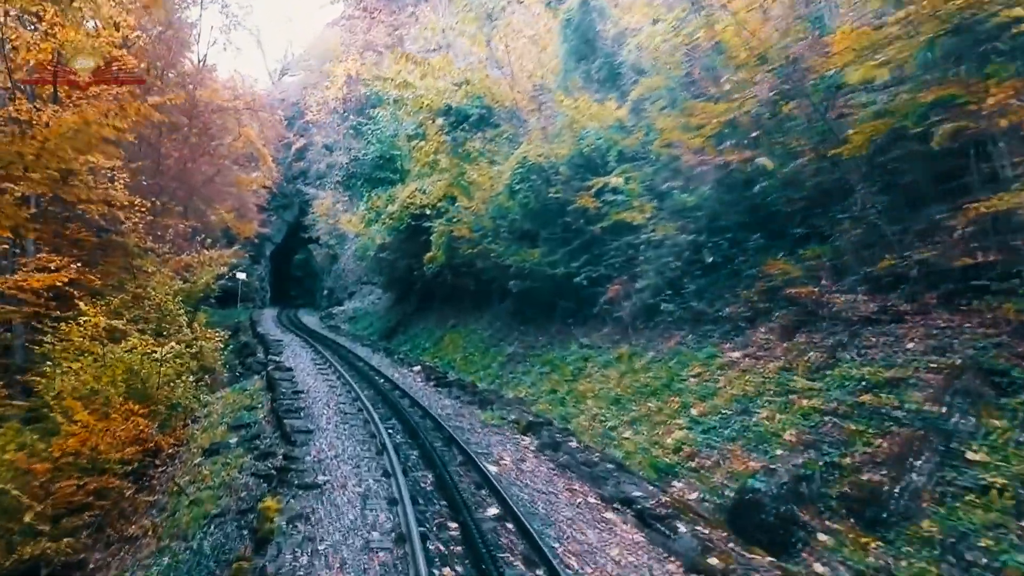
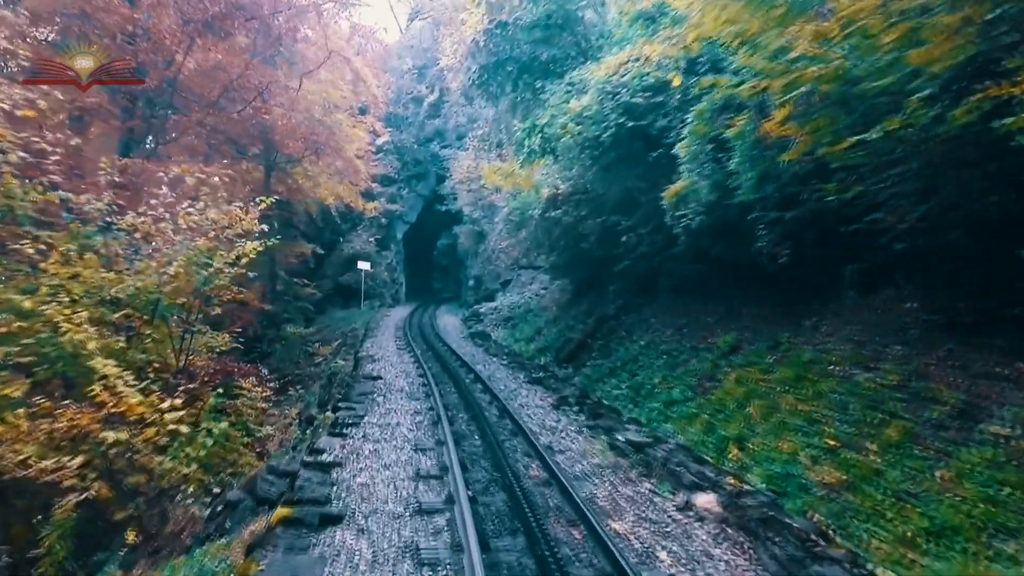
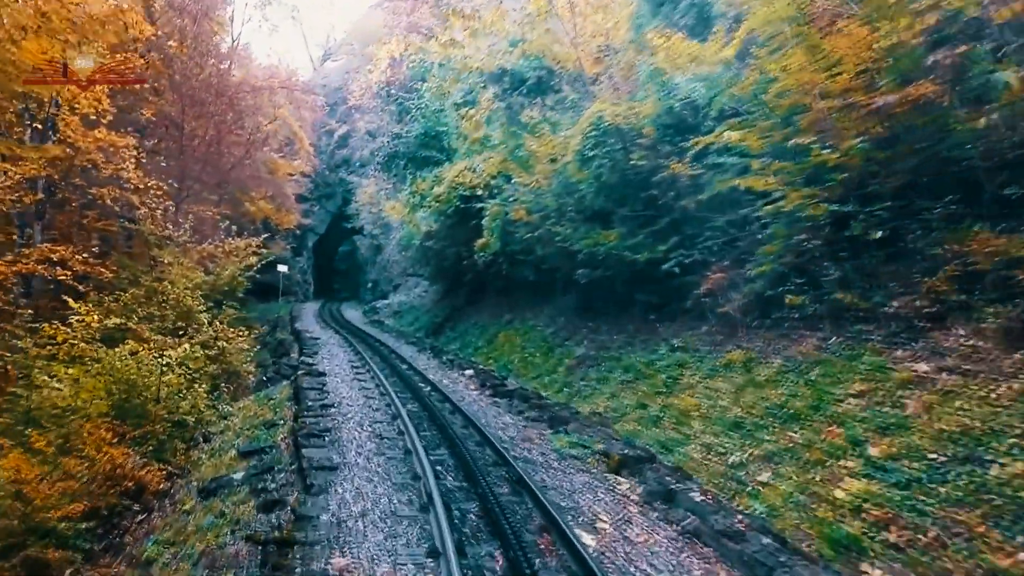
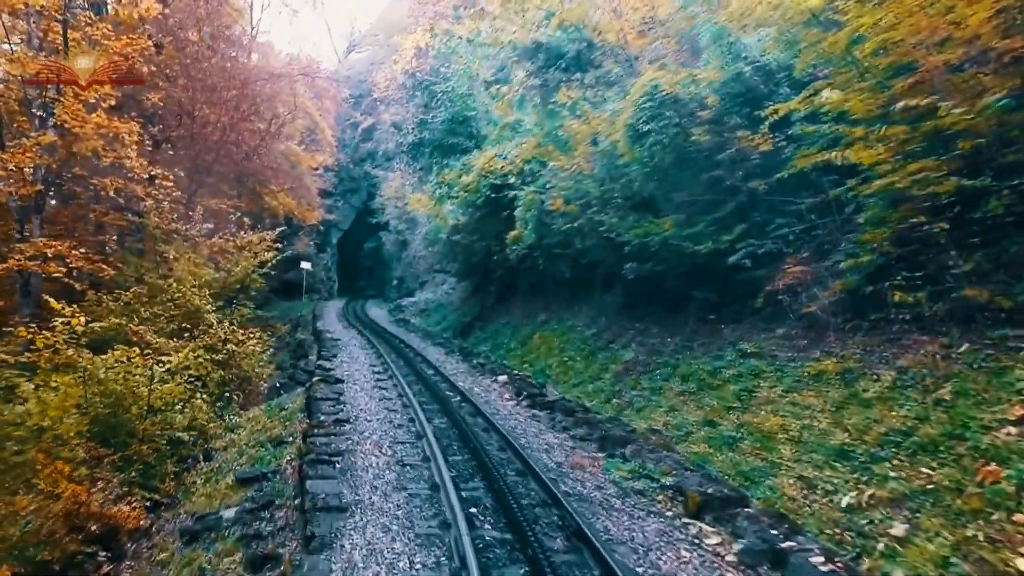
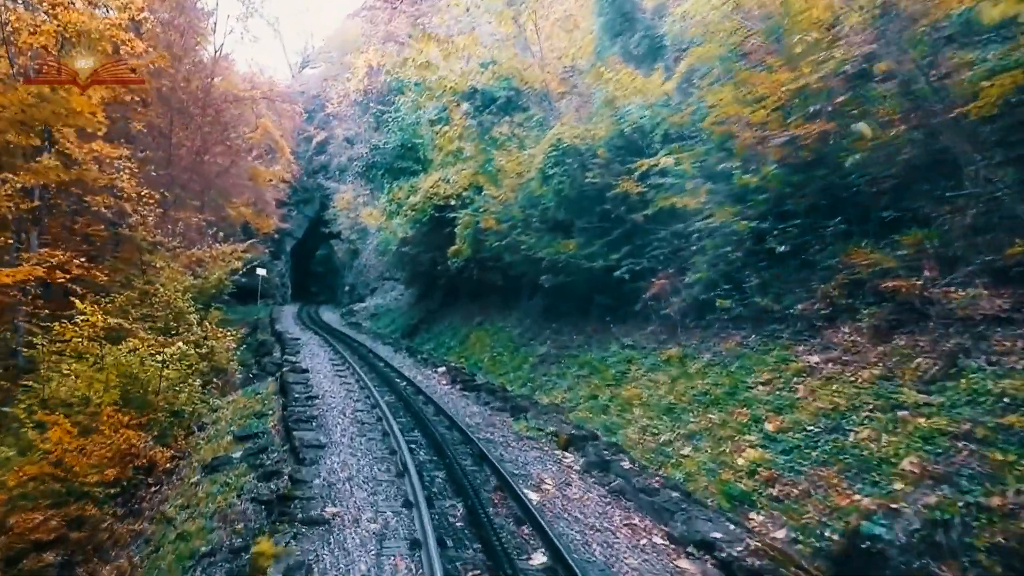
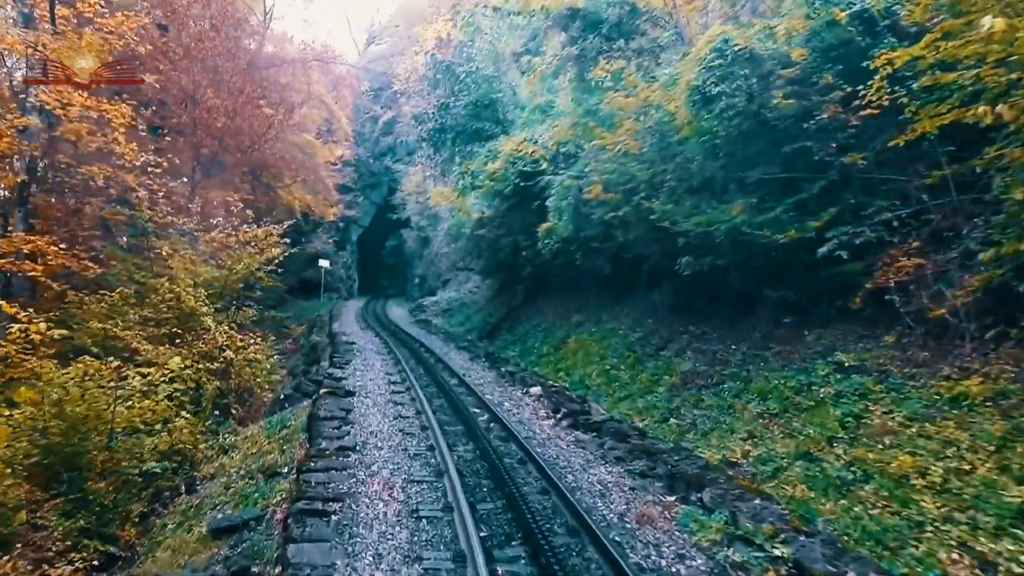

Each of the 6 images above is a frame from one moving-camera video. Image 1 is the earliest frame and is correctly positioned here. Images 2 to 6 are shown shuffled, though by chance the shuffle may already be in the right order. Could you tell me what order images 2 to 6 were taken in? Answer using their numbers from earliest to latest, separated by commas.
5, 3, 4, 6, 2
